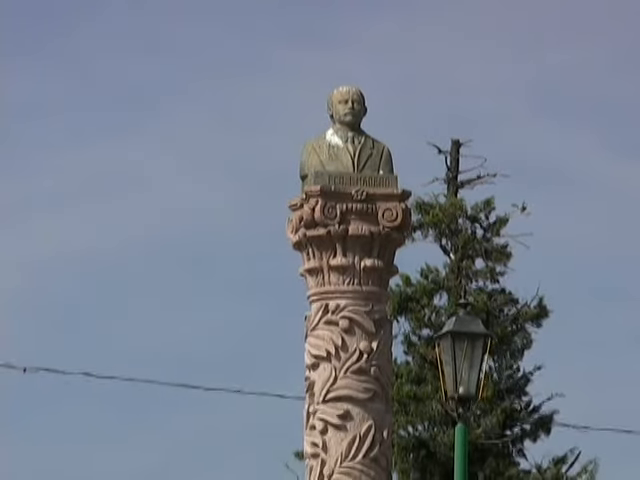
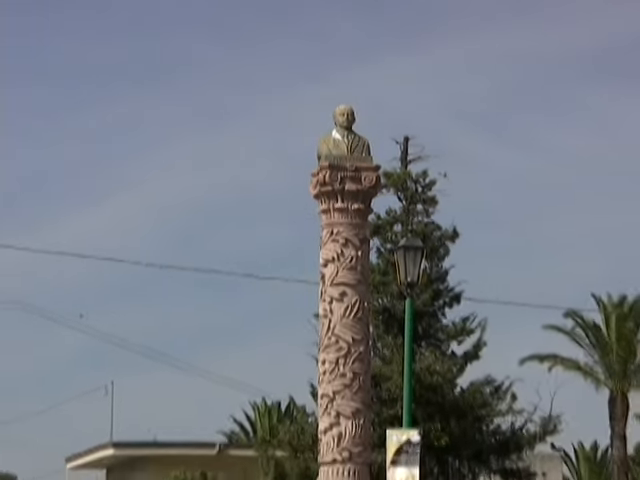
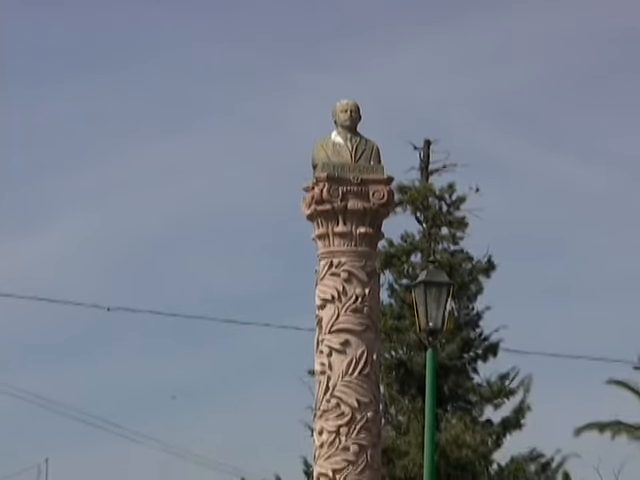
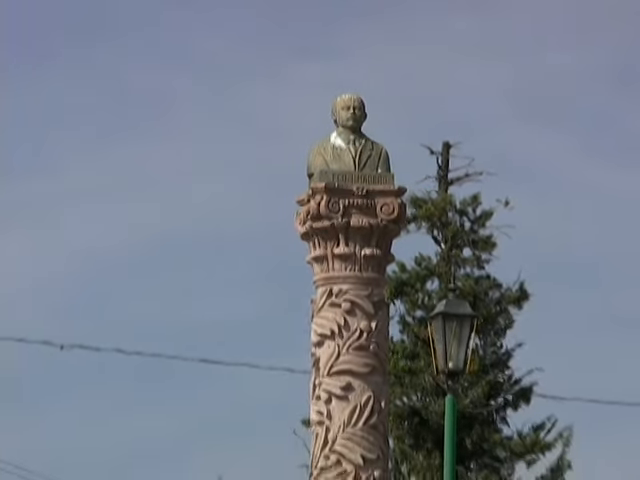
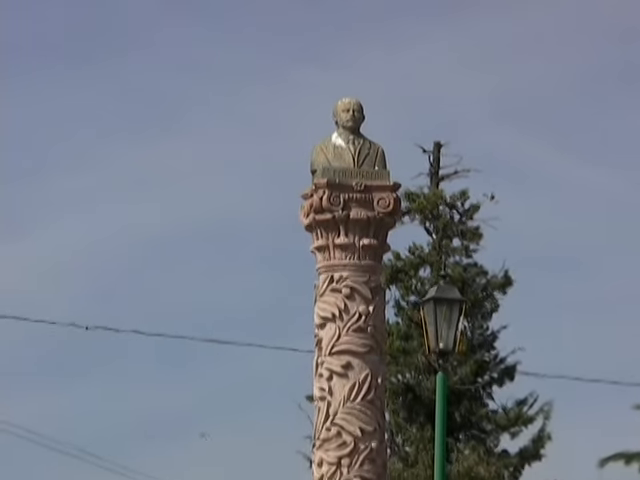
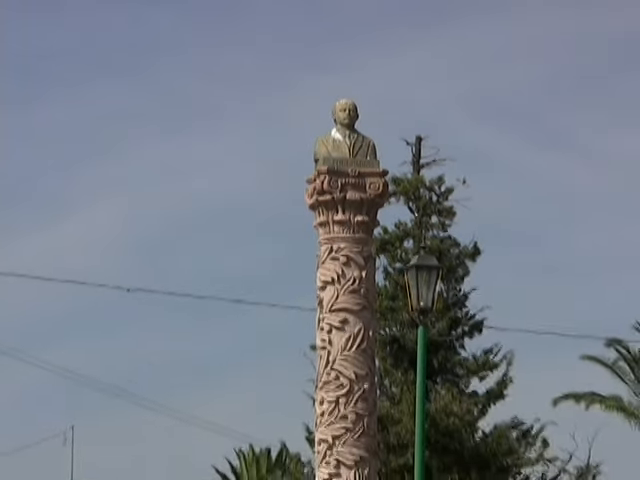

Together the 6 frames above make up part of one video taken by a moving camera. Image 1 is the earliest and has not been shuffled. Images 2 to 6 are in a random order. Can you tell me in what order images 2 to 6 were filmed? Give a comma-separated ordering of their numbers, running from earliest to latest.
4, 5, 3, 6, 2
